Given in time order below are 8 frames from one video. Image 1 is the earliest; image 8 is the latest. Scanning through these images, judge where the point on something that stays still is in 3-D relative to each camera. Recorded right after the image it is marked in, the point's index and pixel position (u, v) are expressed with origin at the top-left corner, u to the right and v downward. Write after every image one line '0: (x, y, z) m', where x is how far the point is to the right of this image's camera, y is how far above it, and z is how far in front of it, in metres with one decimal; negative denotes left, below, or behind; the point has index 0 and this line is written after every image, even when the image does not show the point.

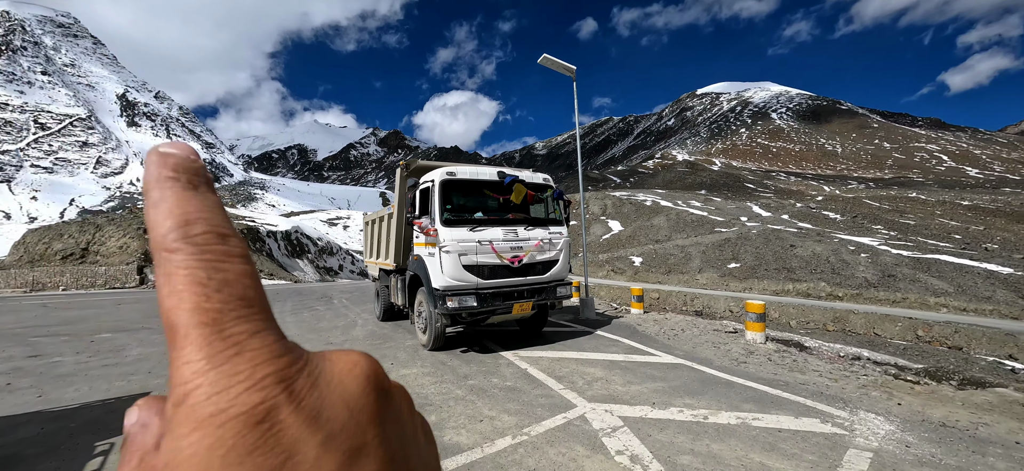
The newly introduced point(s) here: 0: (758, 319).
0: (+4.1, -1.4, +7.3) m
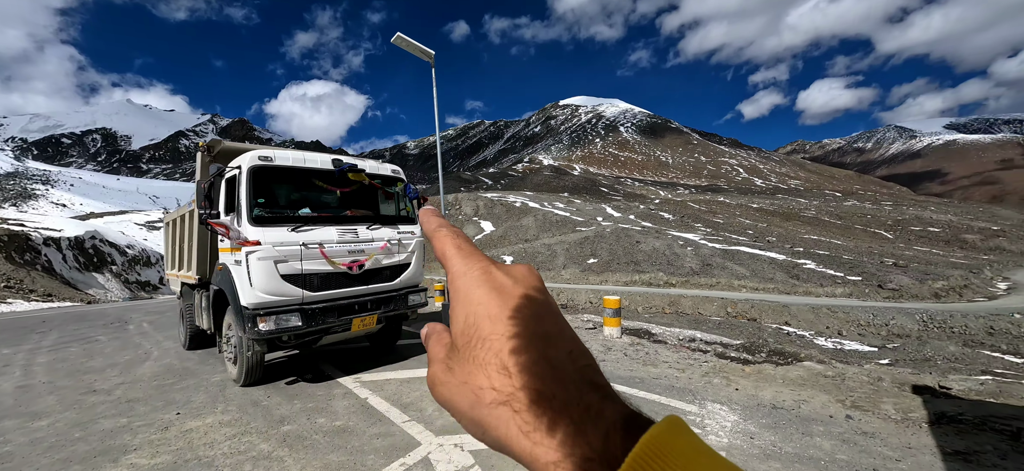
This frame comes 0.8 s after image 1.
0: (+1.7, -1.4, +7.4) m
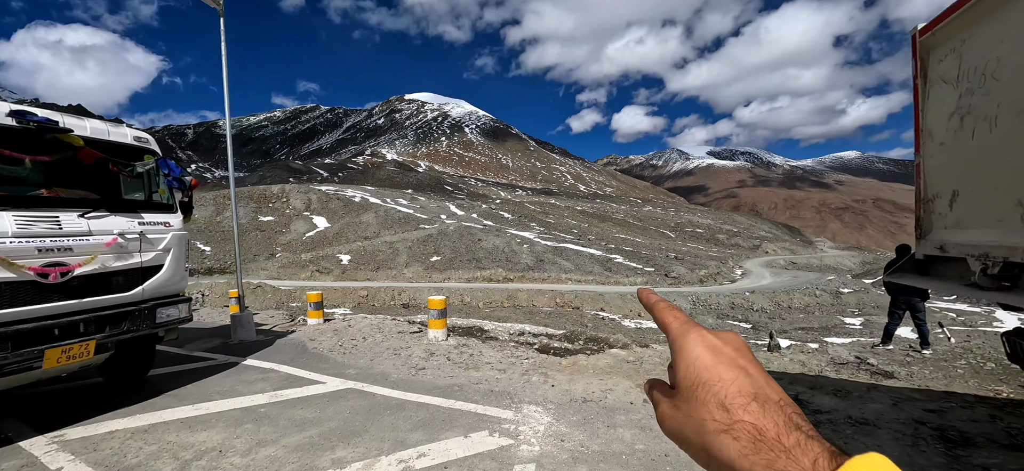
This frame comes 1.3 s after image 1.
0: (-1.2, -1.3, +6.9) m
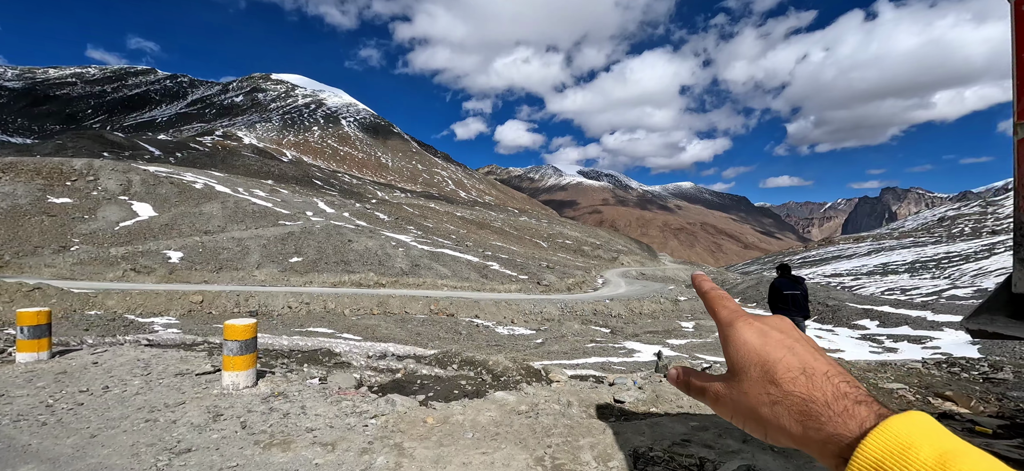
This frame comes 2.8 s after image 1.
0: (-2.8, -1.2, +4.5) m
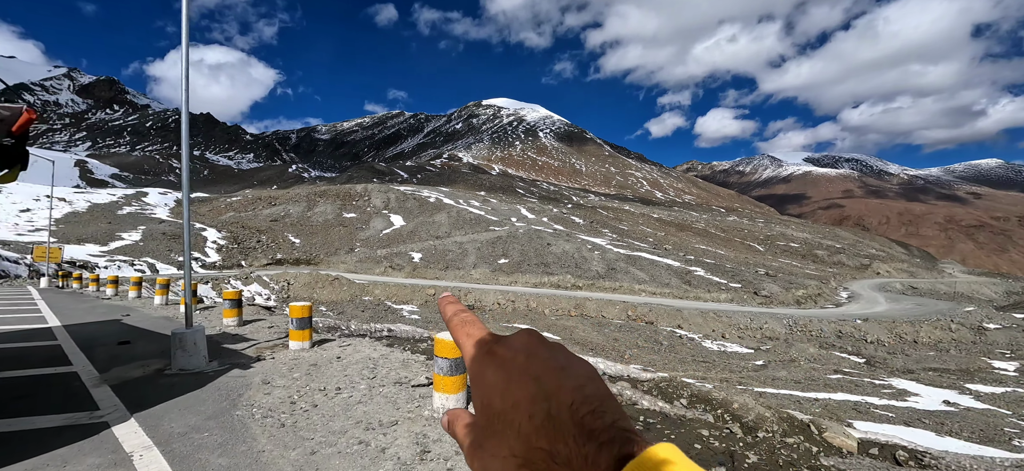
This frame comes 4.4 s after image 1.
0: (-0.5, -1.2, +3.9) m
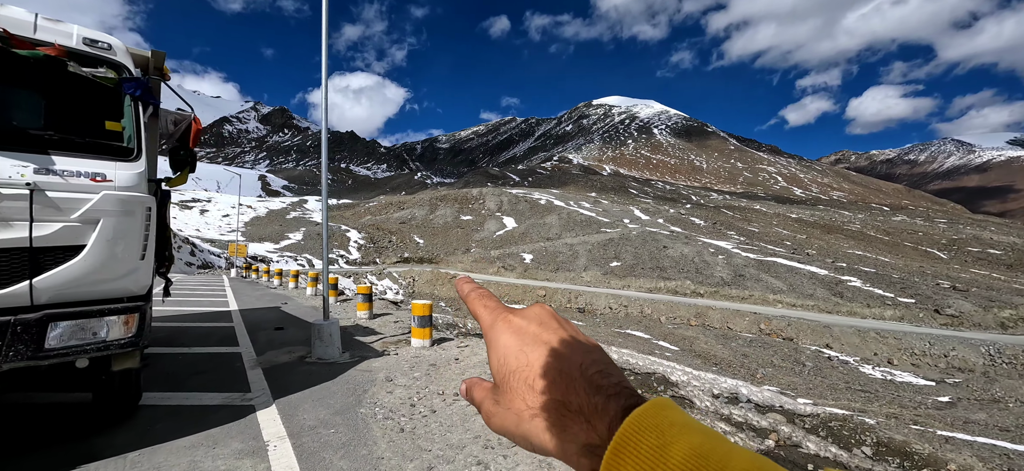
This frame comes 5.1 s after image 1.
0: (+0.5, -1.2, +3.4) m
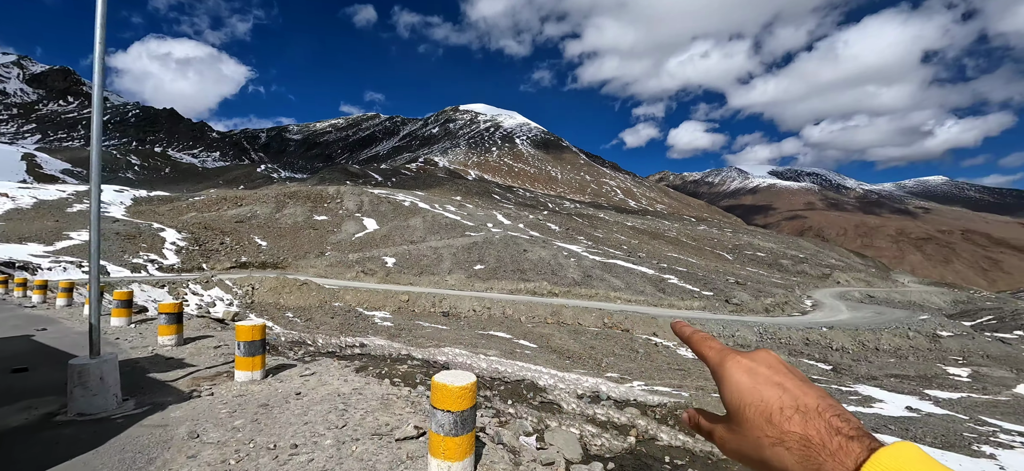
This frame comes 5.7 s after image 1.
0: (-0.3, -1.2, +2.8) m
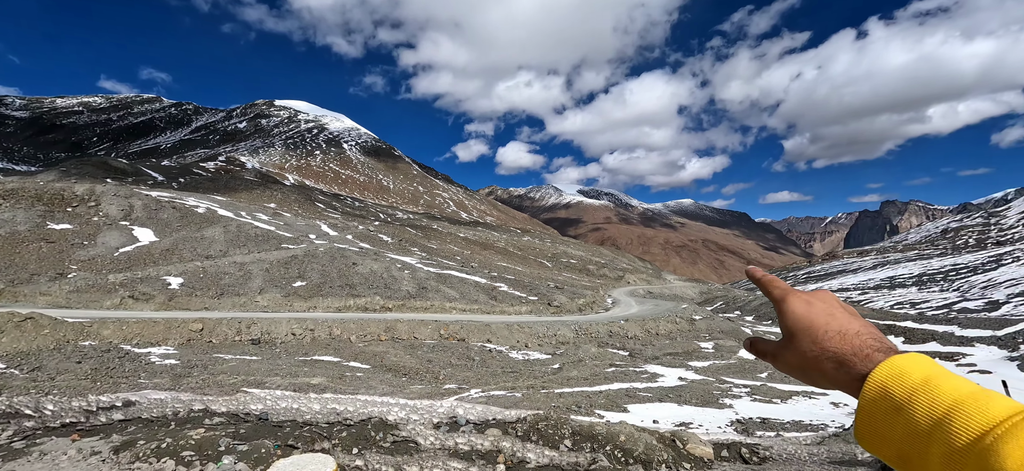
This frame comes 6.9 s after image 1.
0: (-0.8, -1.3, +1.7) m
